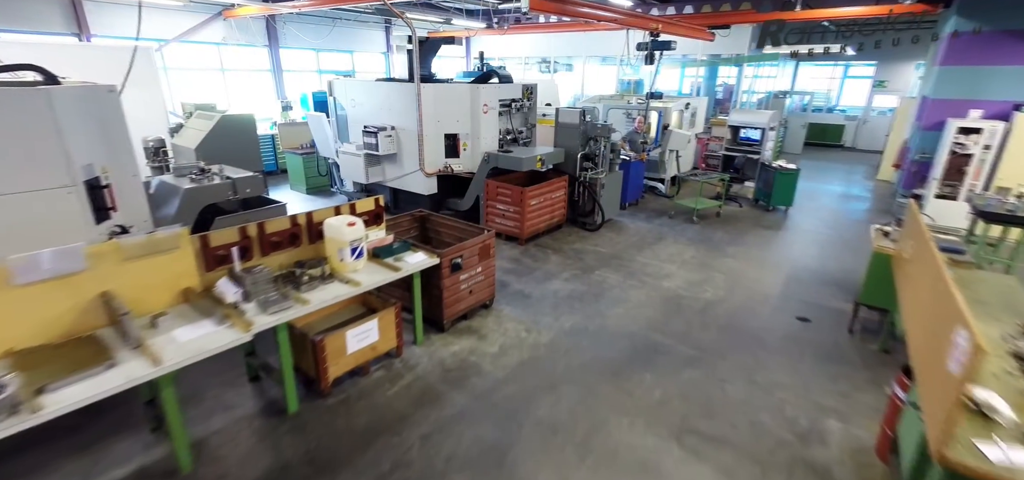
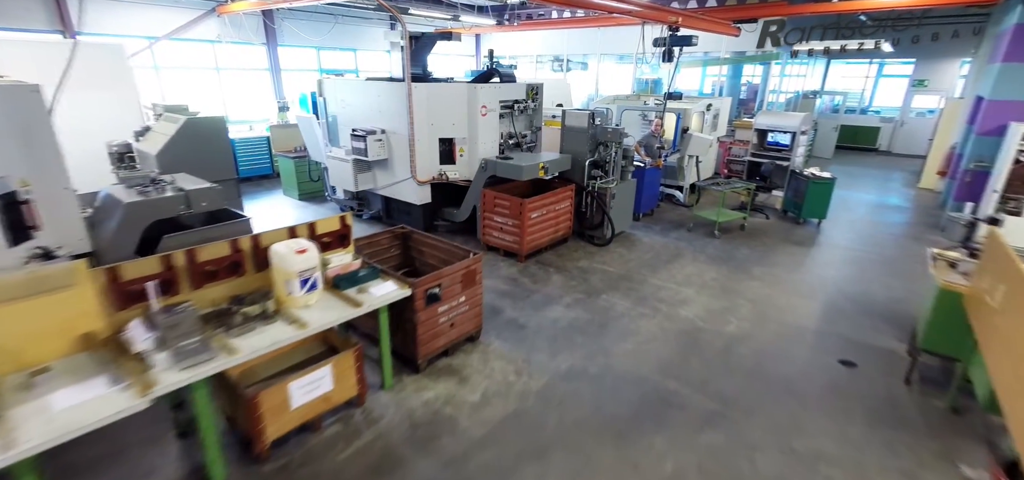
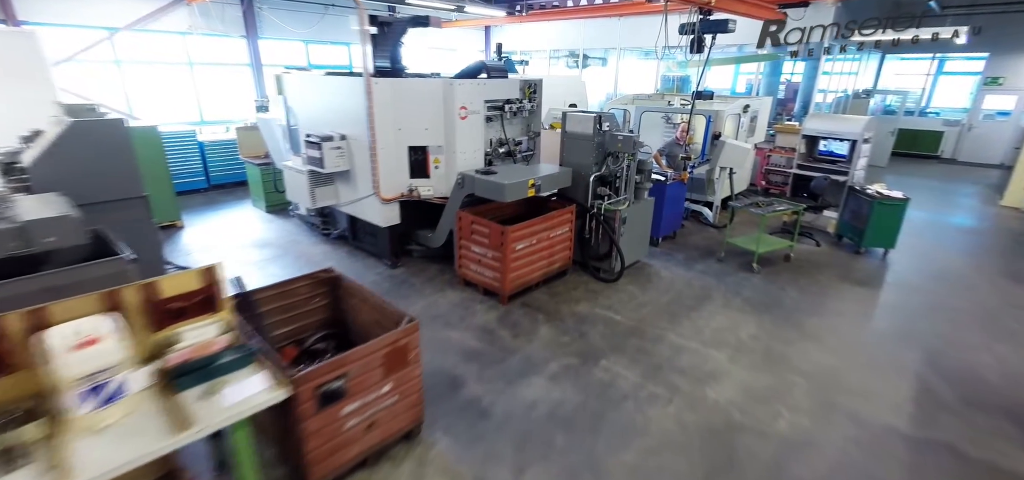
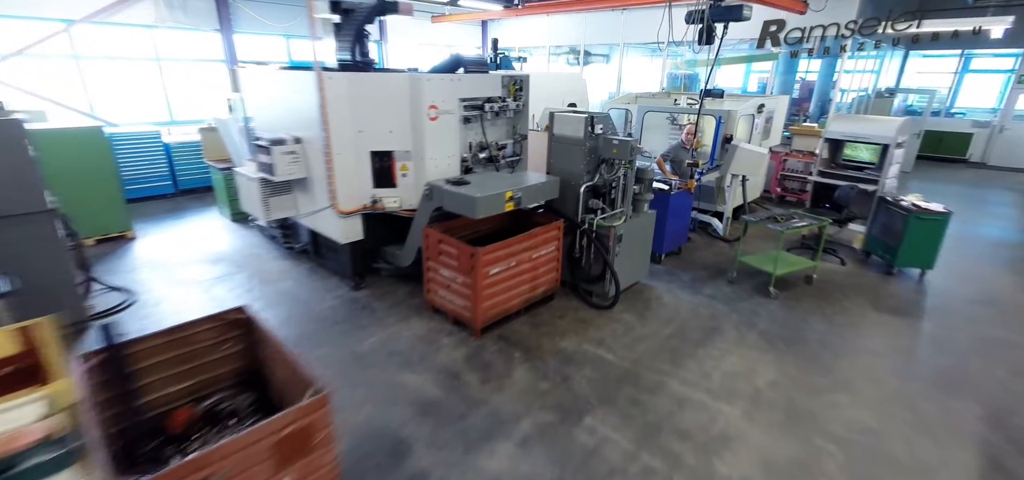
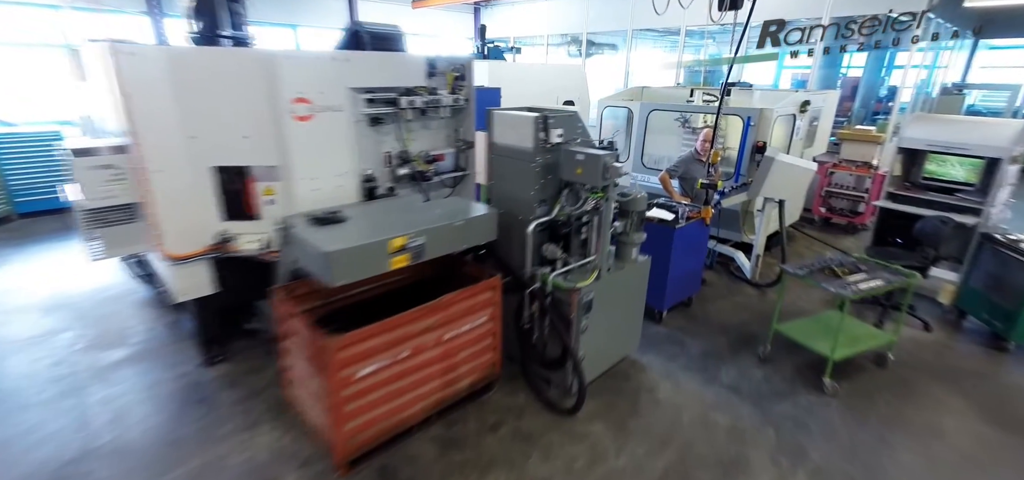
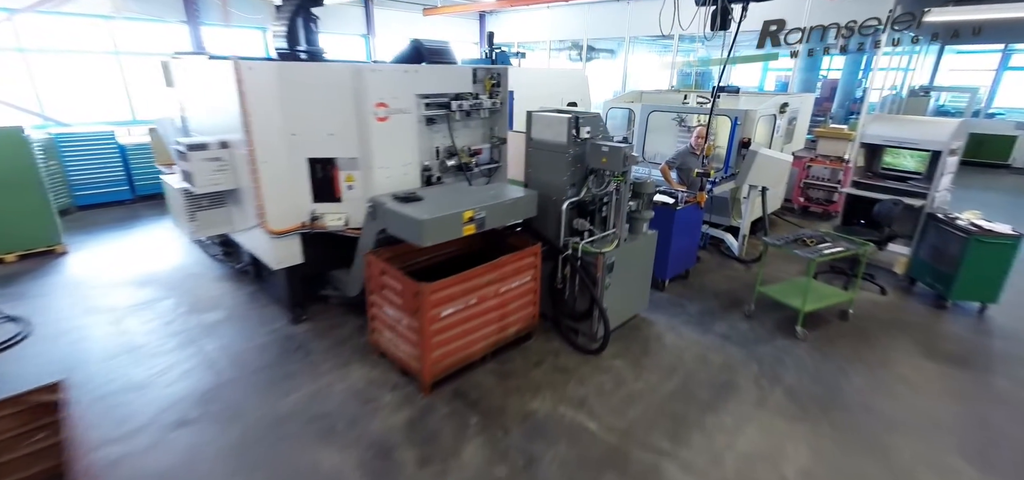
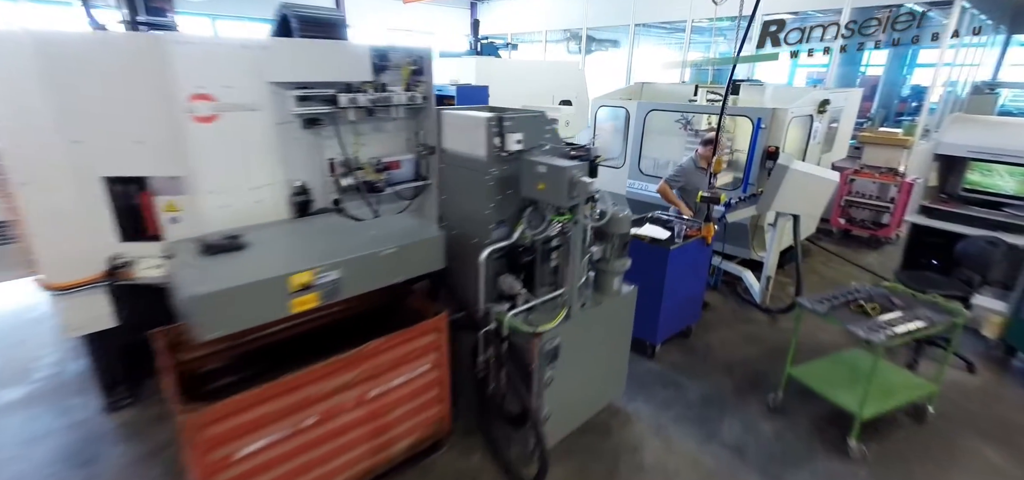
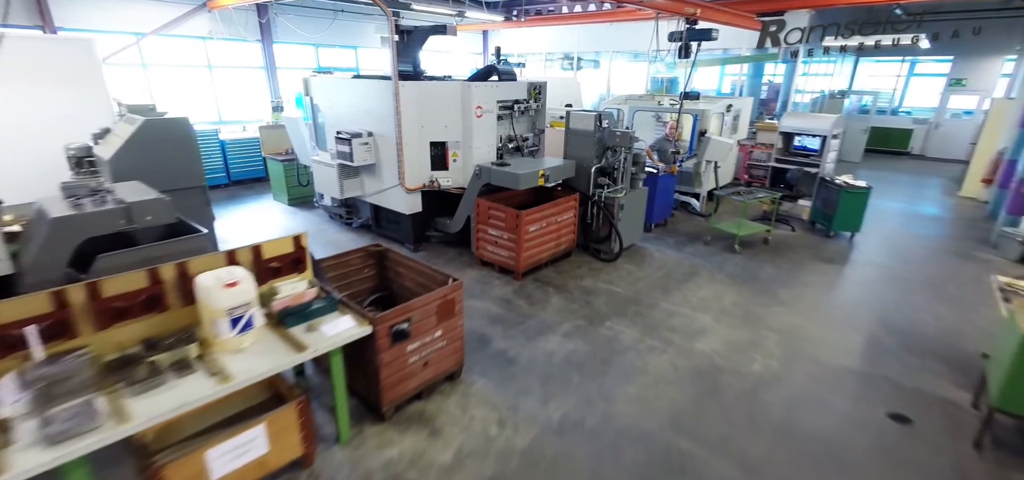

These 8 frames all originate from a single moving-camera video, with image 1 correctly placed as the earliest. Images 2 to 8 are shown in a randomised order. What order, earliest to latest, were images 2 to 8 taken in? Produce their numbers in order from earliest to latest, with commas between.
2, 8, 3, 4, 6, 5, 7
